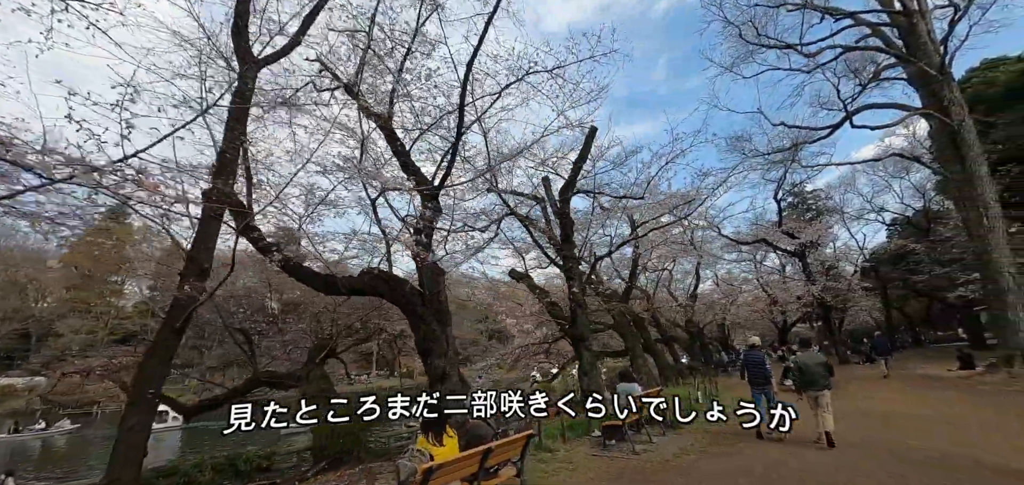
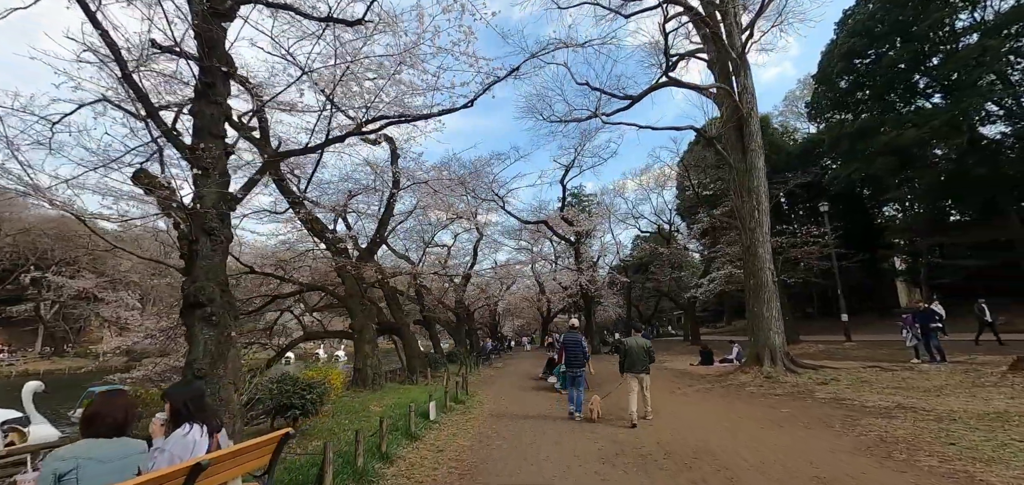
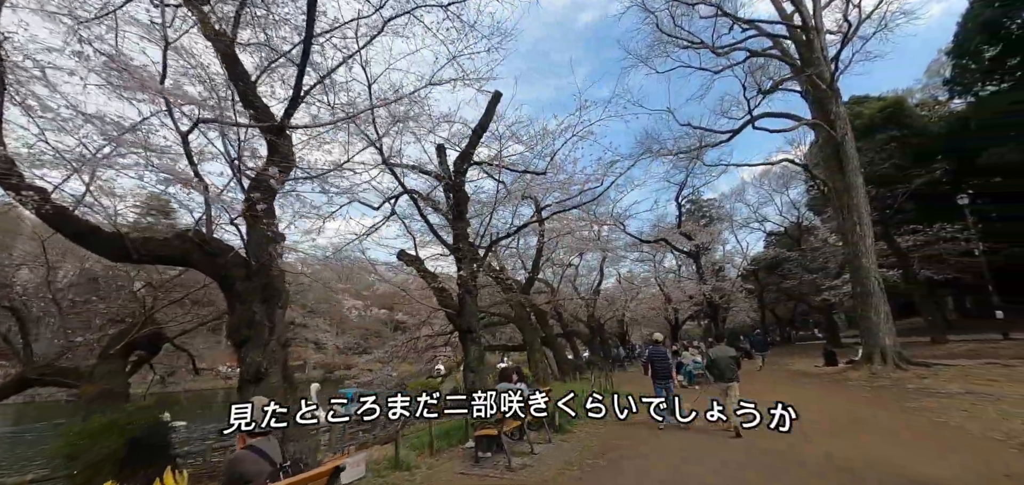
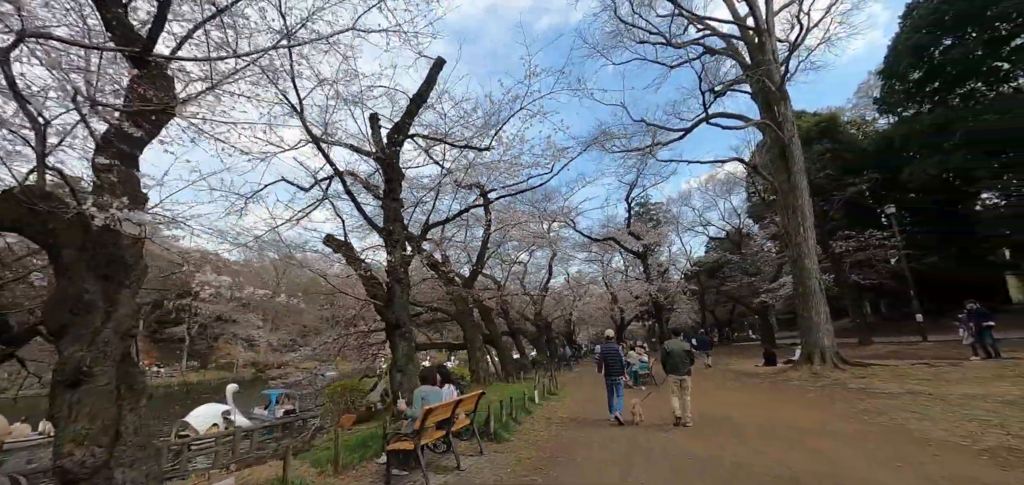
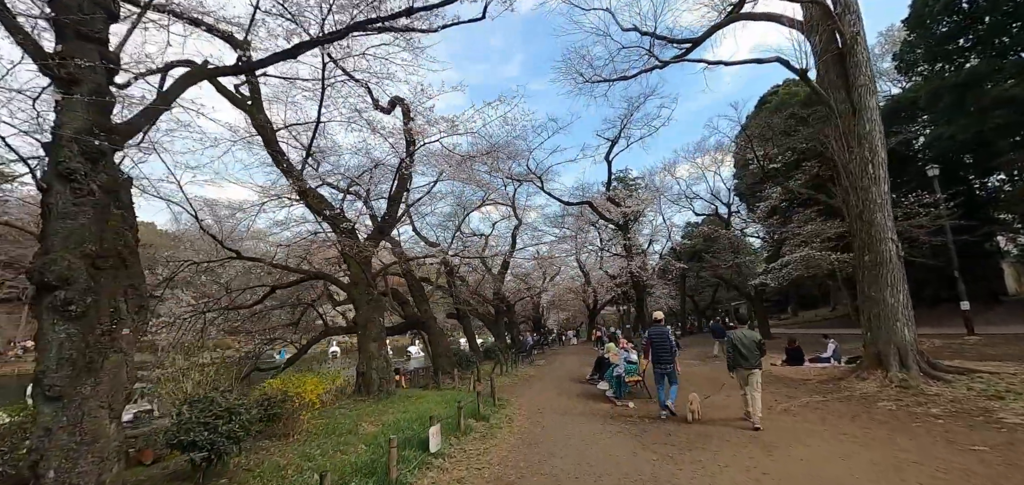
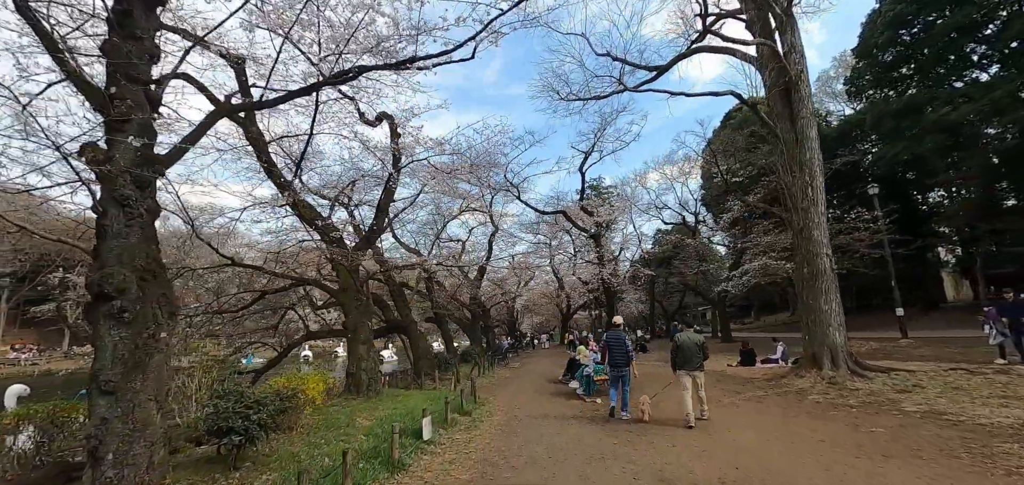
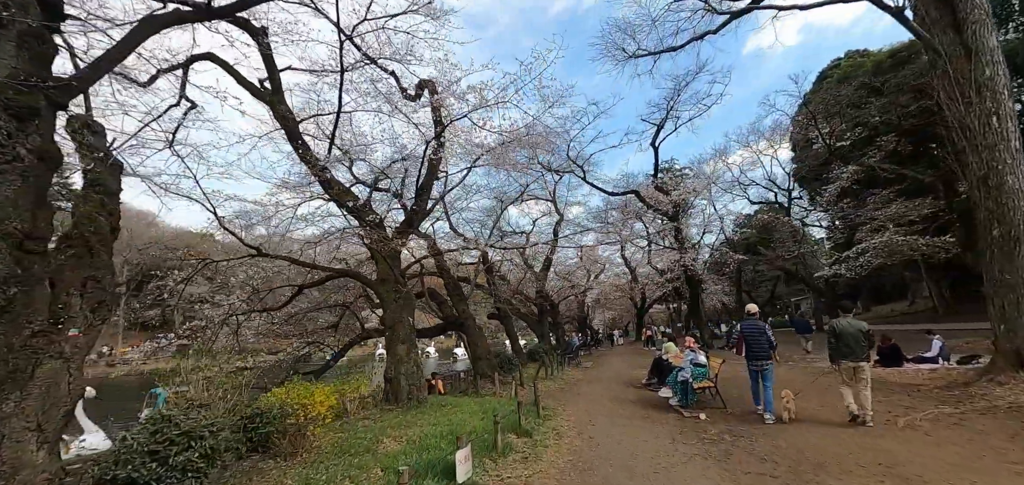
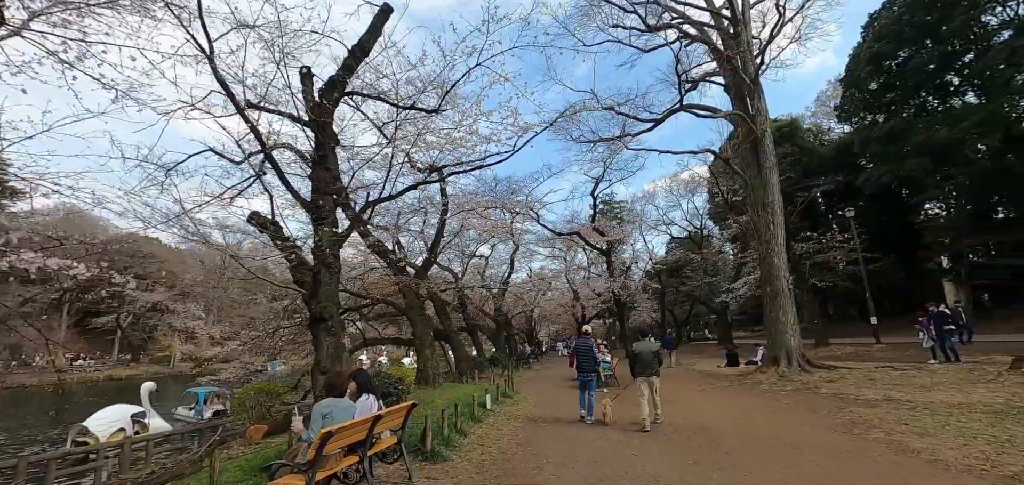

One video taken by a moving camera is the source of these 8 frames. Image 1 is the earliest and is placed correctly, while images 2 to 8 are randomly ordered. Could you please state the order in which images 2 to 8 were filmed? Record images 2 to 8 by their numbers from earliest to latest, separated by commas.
3, 4, 8, 2, 6, 5, 7
